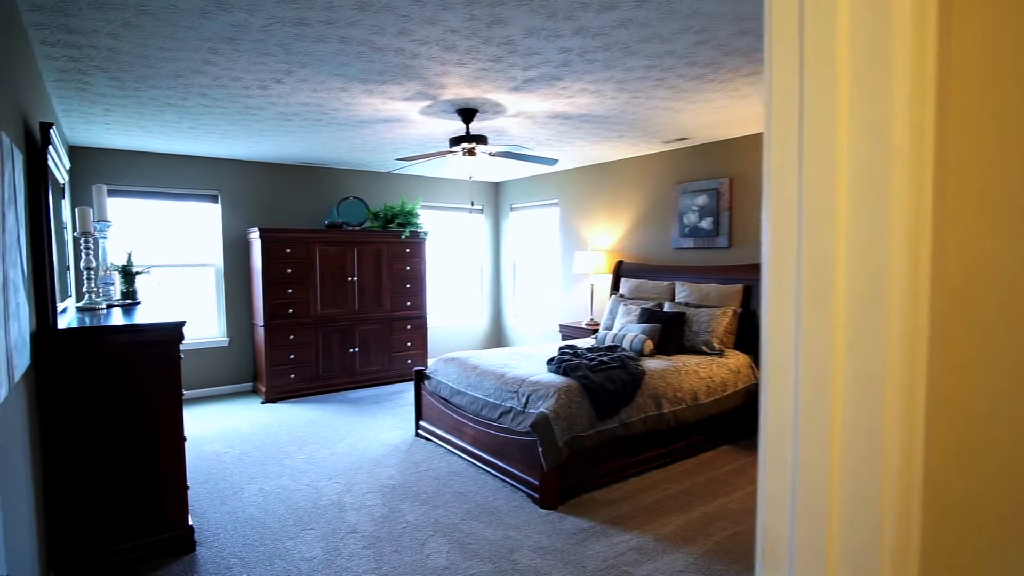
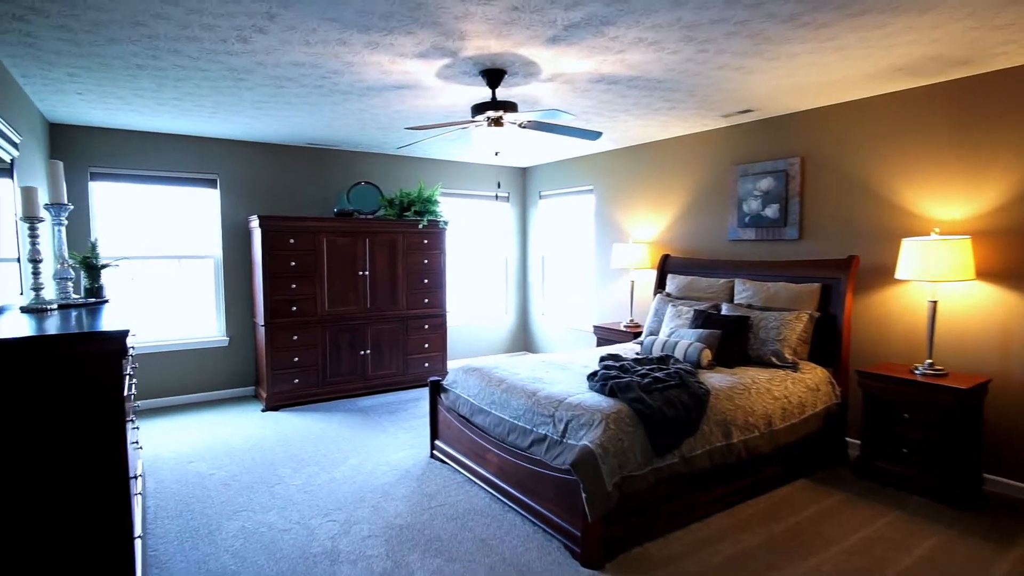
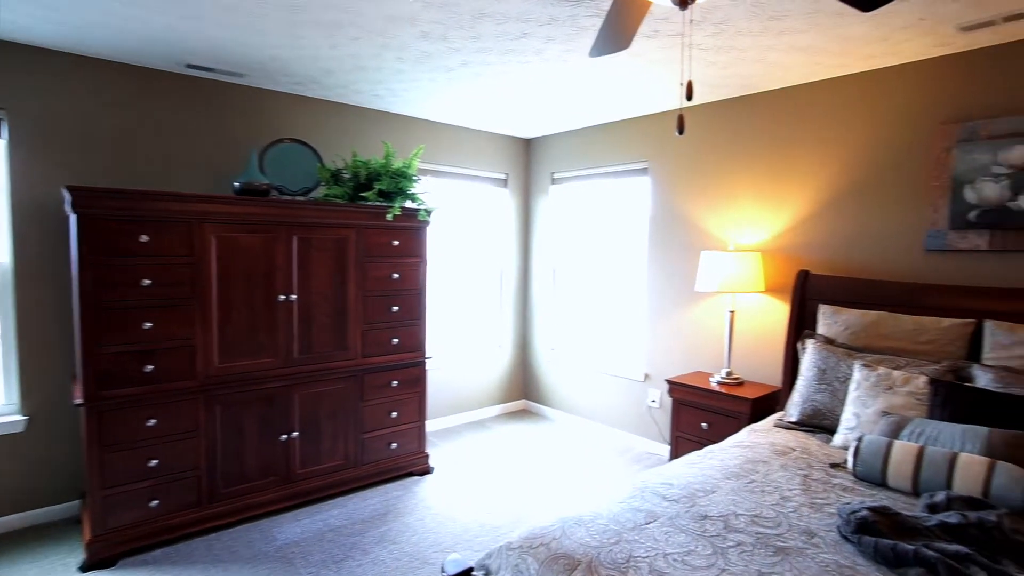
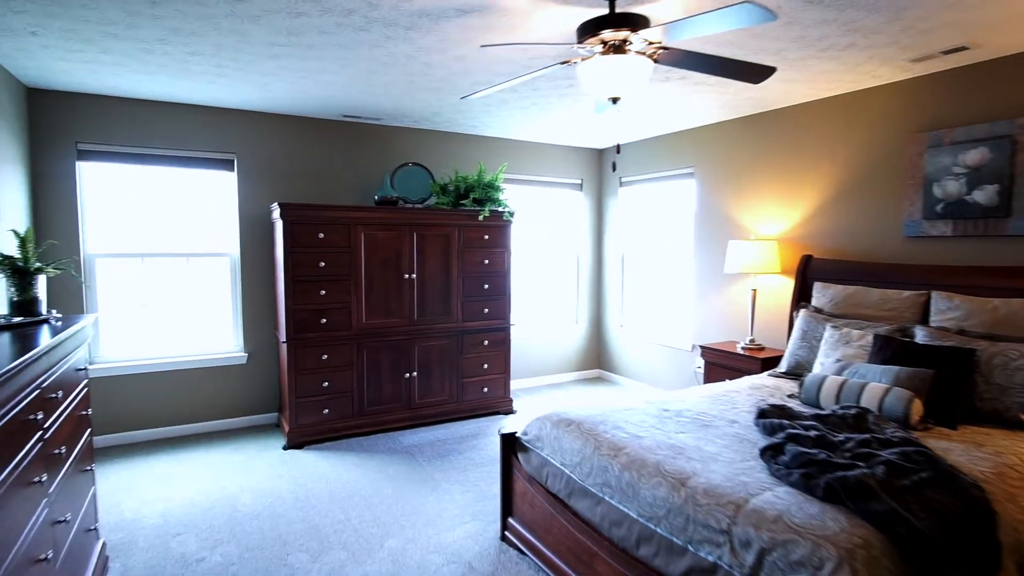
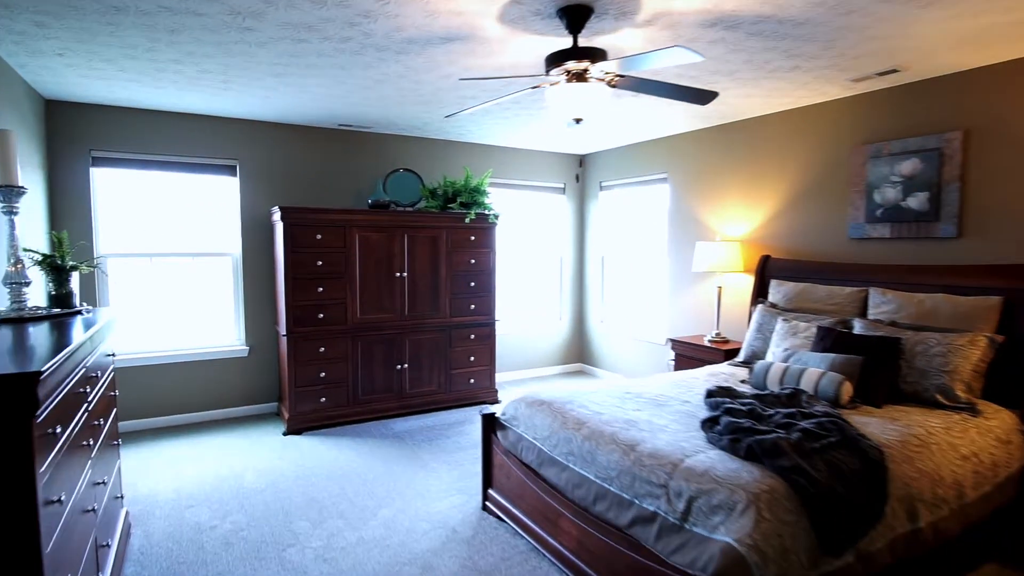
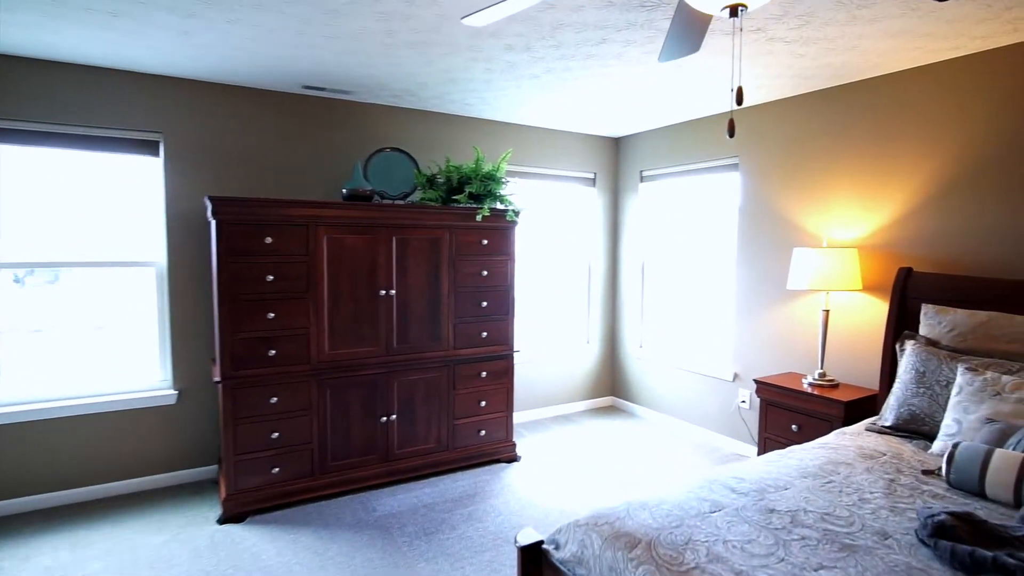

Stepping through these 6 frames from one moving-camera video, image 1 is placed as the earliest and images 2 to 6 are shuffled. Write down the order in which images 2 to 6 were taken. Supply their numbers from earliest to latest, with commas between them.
2, 5, 4, 6, 3
